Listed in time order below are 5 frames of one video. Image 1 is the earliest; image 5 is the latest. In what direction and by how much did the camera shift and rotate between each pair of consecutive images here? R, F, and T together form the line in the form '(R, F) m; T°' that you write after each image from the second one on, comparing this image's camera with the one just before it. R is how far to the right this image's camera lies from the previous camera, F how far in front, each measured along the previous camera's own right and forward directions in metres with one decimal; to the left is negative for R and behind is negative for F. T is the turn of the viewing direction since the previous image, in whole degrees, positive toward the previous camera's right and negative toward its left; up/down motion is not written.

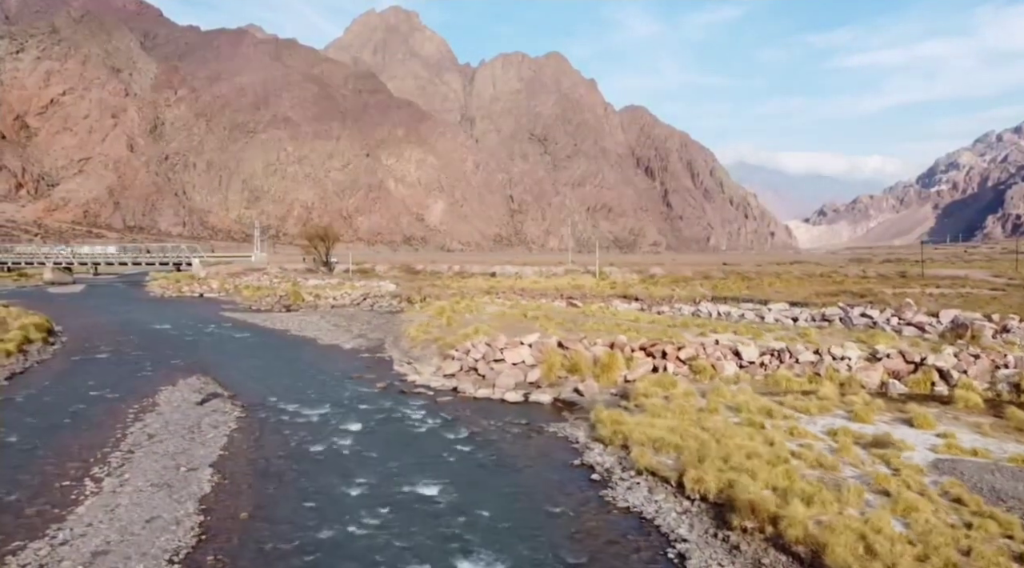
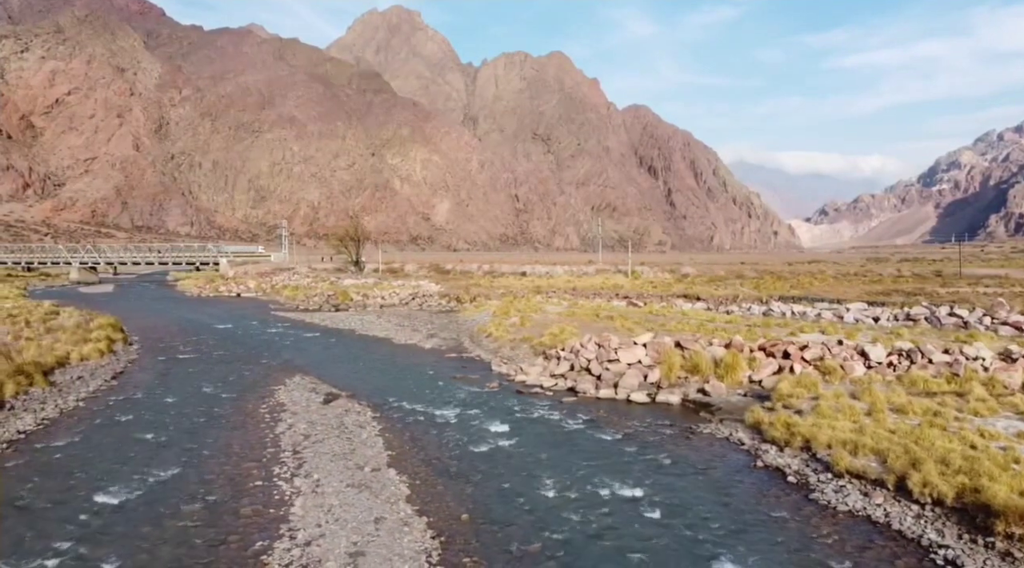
(-3.9, +0.2) m; 0°
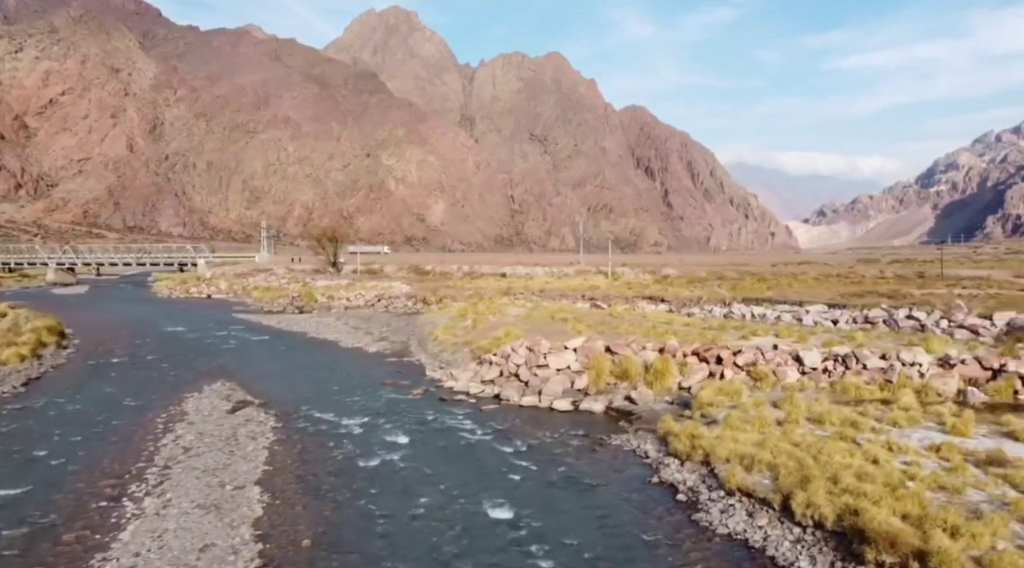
(+2.4, +1.1) m; 0°
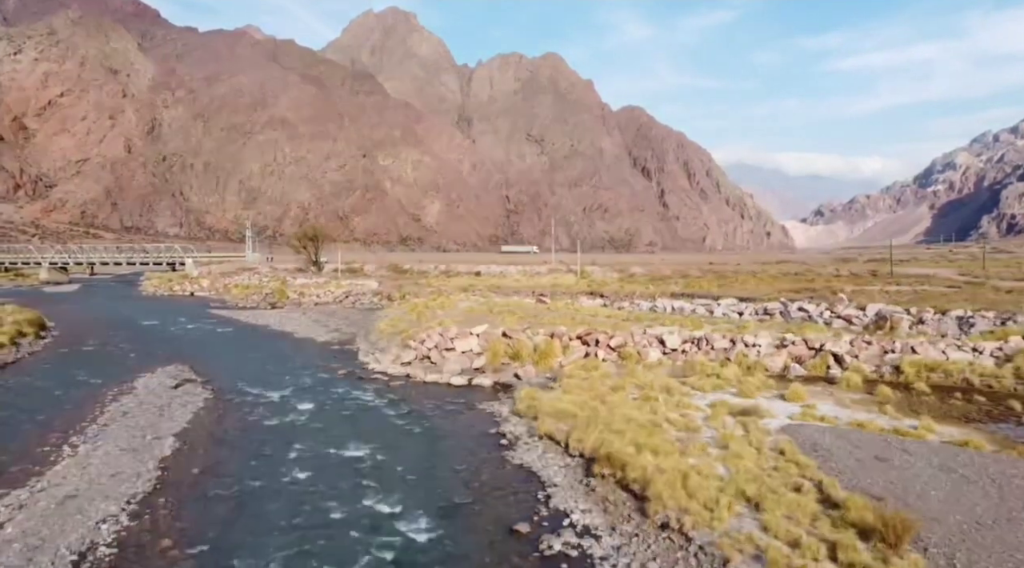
(+3.3, -3.6) m; 0°
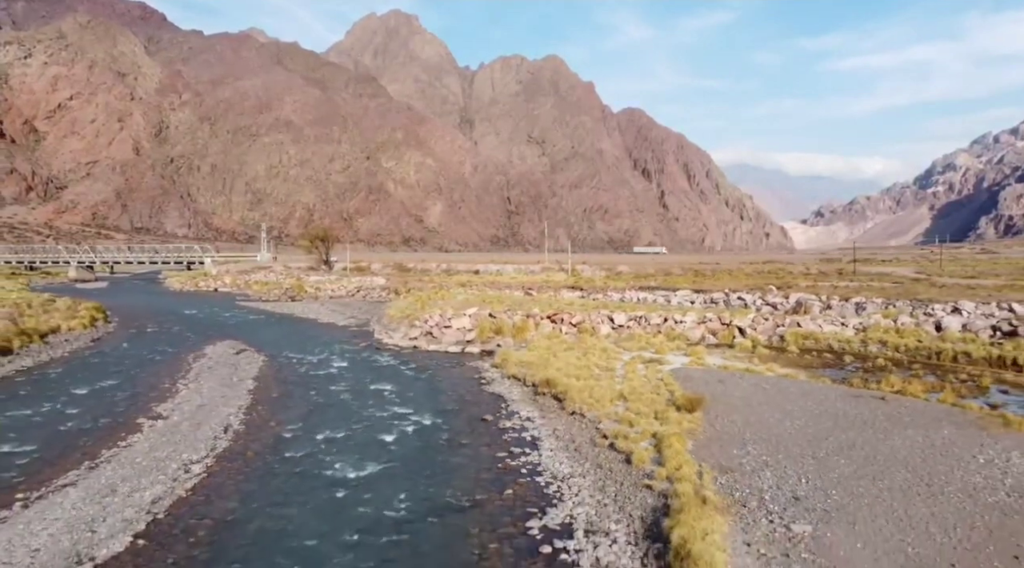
(+0.8, -7.3) m; 0°
